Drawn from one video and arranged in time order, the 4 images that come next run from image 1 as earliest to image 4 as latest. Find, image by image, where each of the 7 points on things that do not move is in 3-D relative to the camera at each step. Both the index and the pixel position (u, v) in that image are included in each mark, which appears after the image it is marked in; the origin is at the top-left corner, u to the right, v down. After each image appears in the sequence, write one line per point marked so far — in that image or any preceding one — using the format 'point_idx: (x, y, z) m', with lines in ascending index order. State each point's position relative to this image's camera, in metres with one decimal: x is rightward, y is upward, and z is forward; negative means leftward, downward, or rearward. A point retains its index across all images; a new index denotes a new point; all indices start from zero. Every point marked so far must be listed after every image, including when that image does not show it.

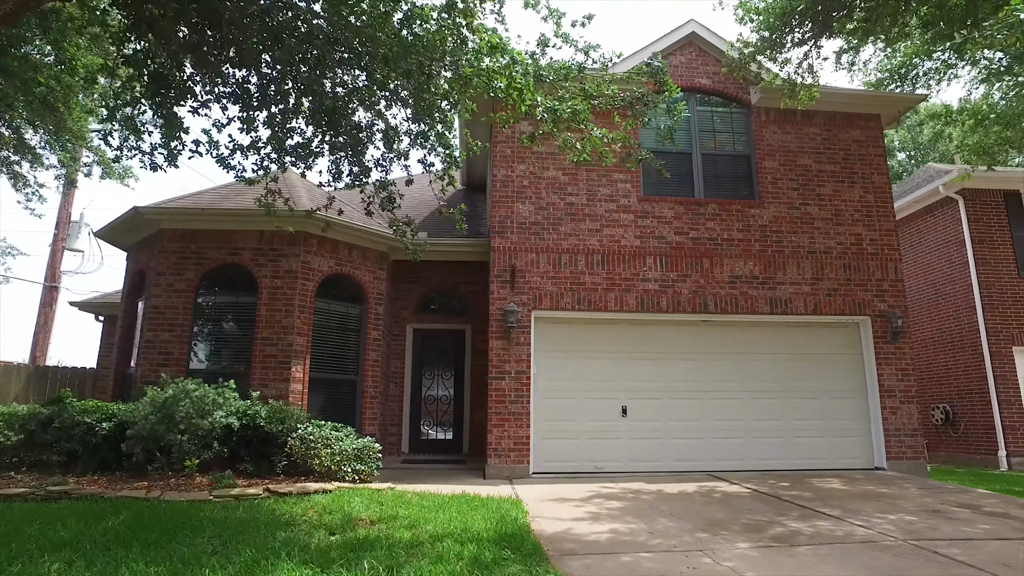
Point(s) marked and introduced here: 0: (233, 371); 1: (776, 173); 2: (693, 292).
0: (-3.9, -1.2, +8.7) m
1: (+4.2, +1.8, +9.8) m
2: (+2.7, -0.1, +9.2) m
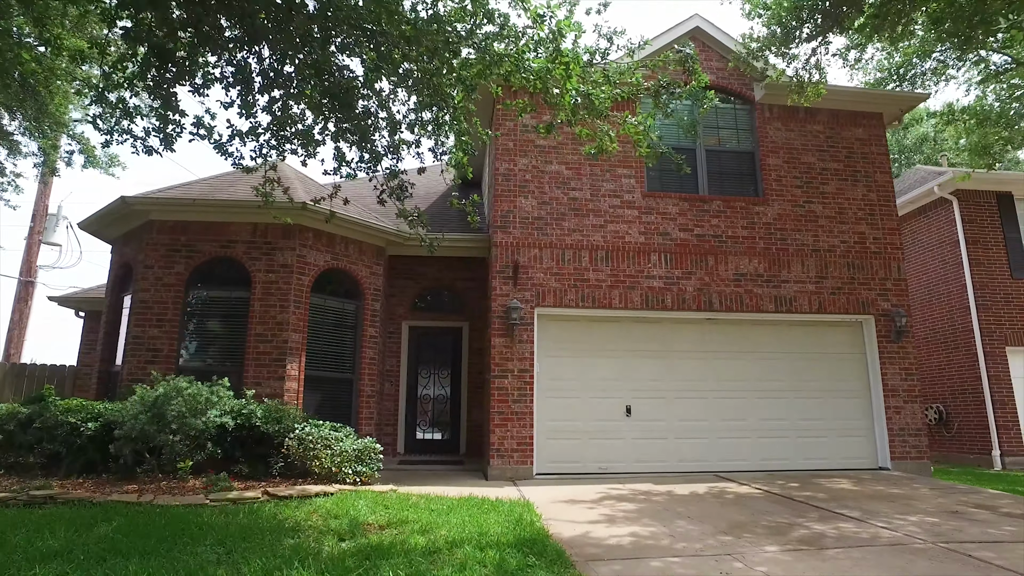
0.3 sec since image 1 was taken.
0: (-3.9, -1.1, +8.4) m
1: (+4.2, +1.8, +9.7) m
2: (+2.7, 0.0, +9.1) m
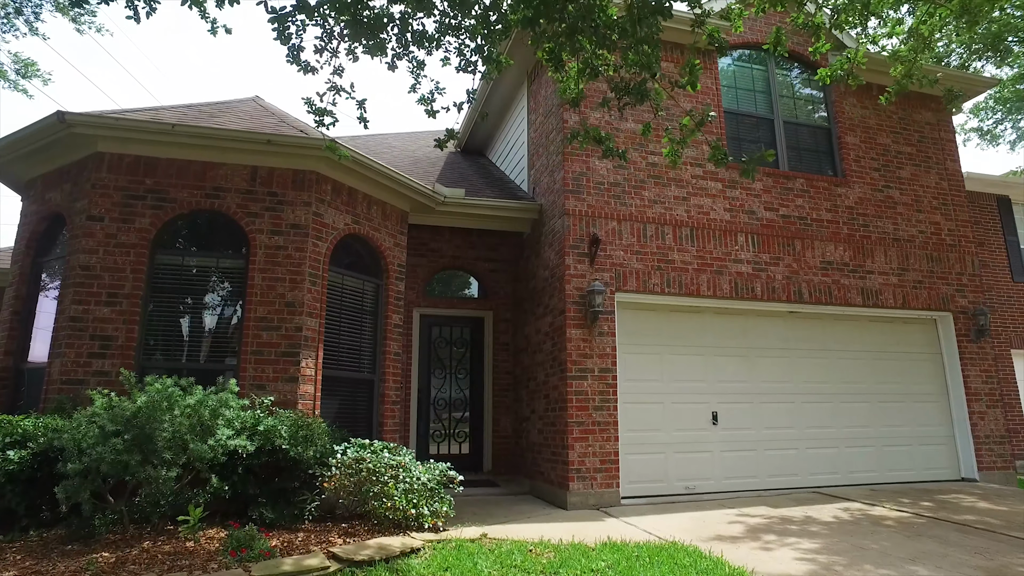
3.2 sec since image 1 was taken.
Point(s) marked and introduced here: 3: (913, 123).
0: (-2.9, -0.8, +6.0) m
1: (+4.9, +1.9, +8.7) m
2: (+3.5, +0.1, +7.9) m
3: (+5.9, +2.4, +9.2) m
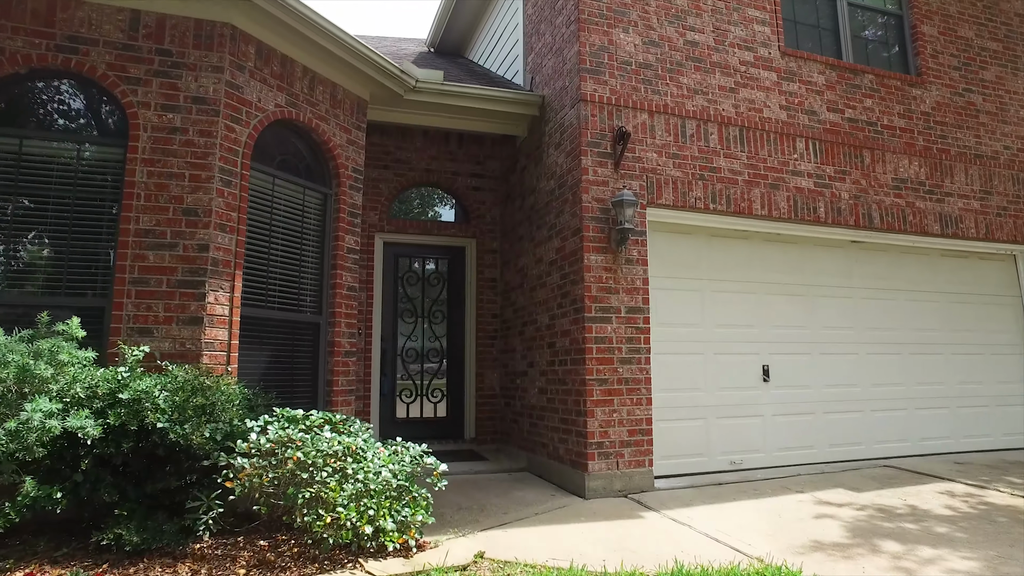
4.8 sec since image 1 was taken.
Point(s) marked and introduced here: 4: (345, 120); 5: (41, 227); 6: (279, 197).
0: (-2.9, -0.1, +4.0) m
1: (+4.8, +2.8, +7.0) m
2: (+3.4, +0.9, +6.2) m
3: (+5.8, +3.3, +7.4) m
4: (-1.5, +1.5, +5.4) m
5: (-3.1, +0.4, +4.1) m
6: (-1.8, +0.7, +4.9) m
